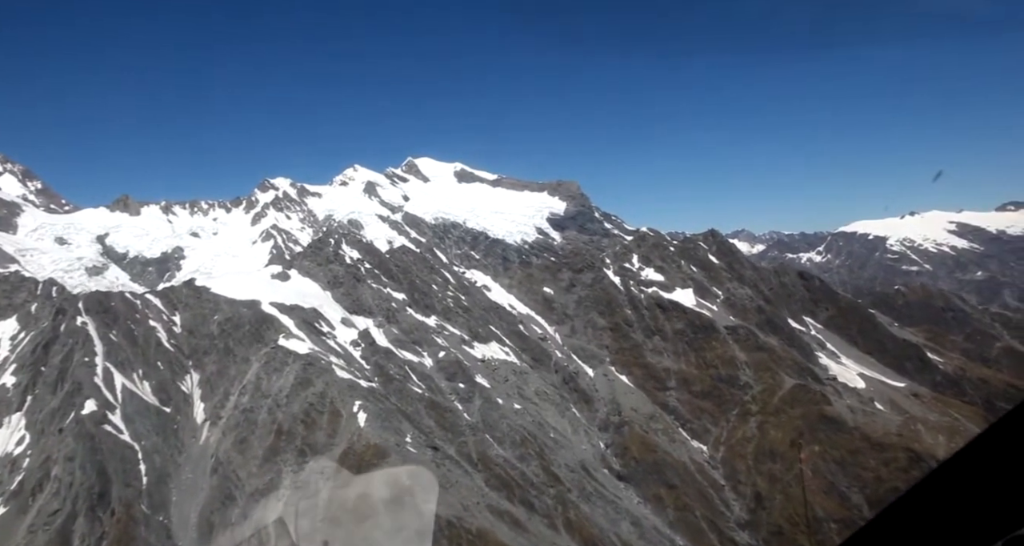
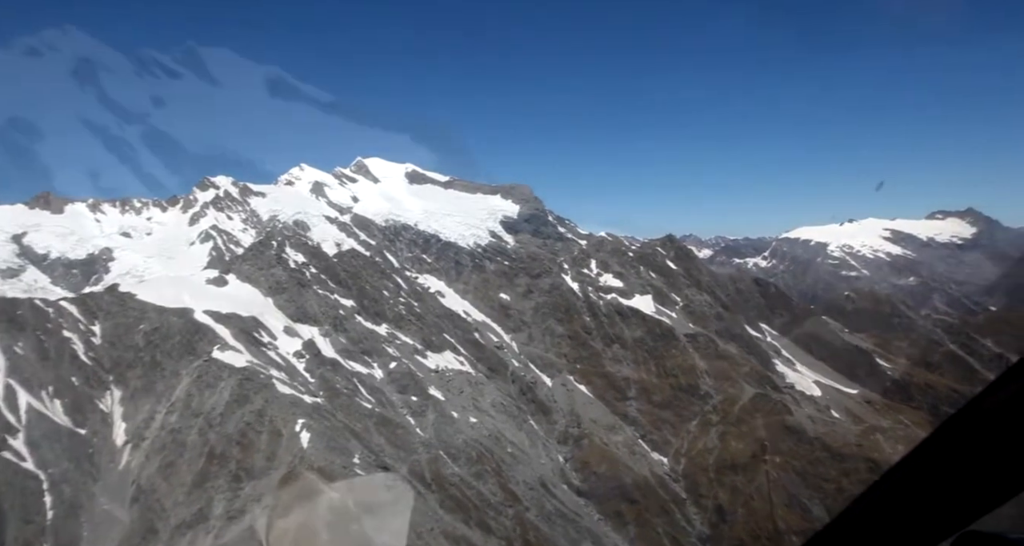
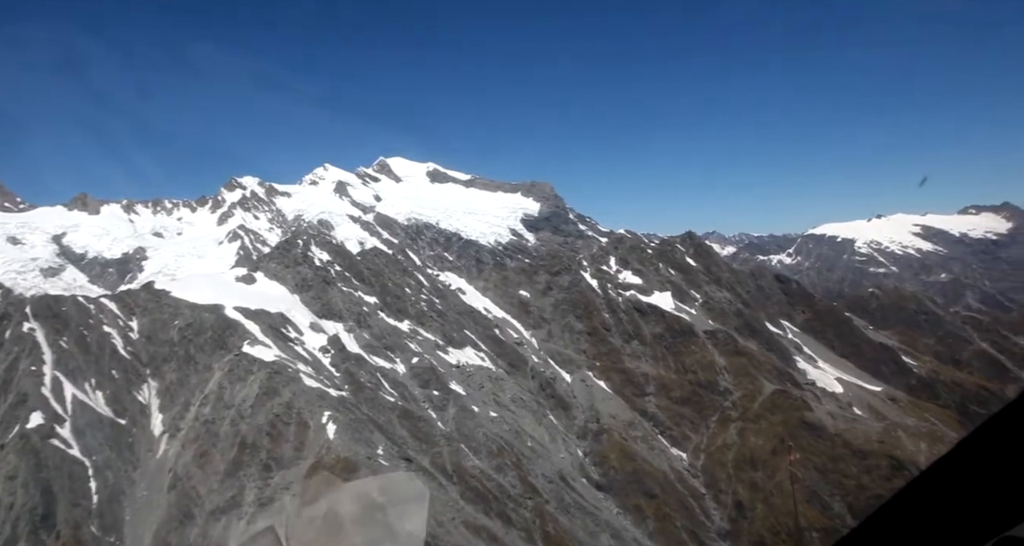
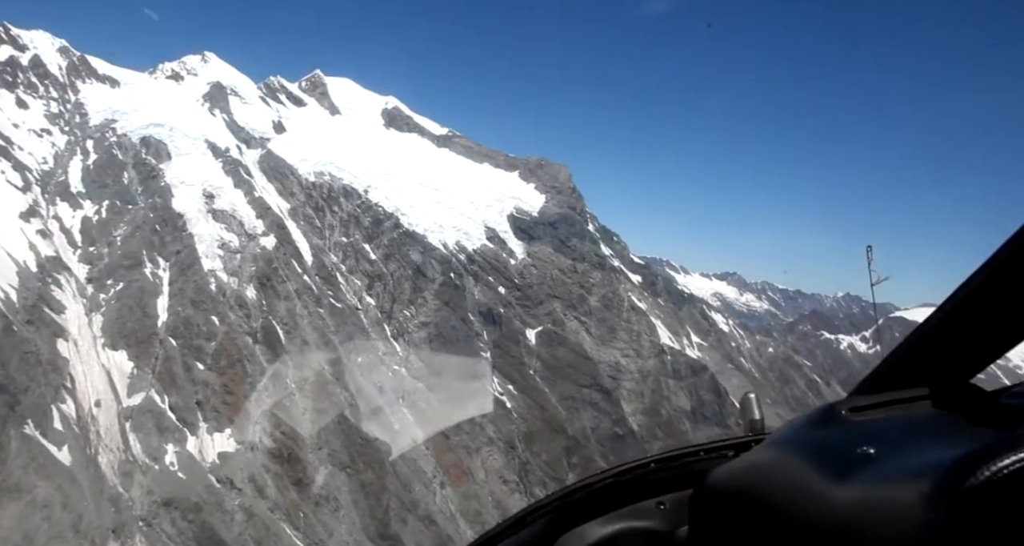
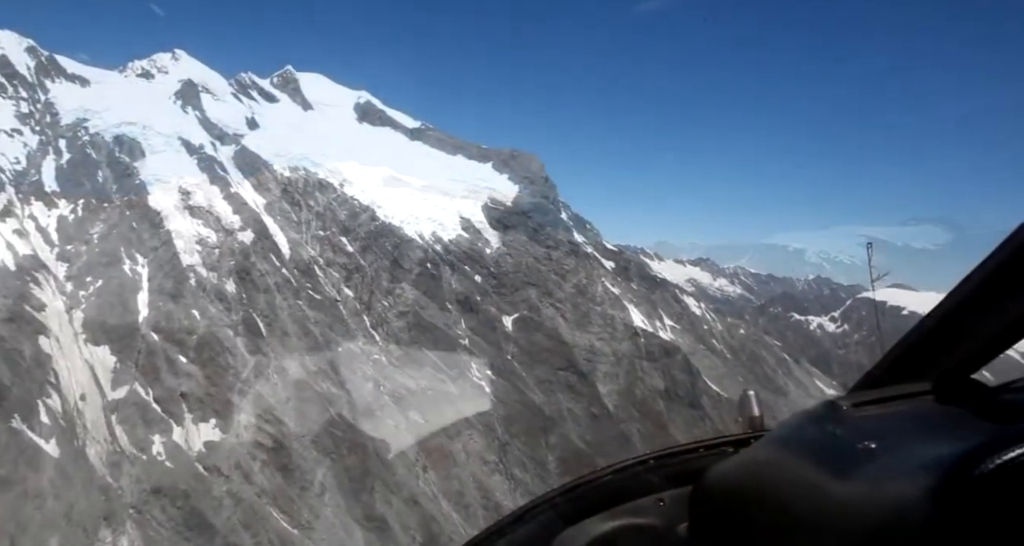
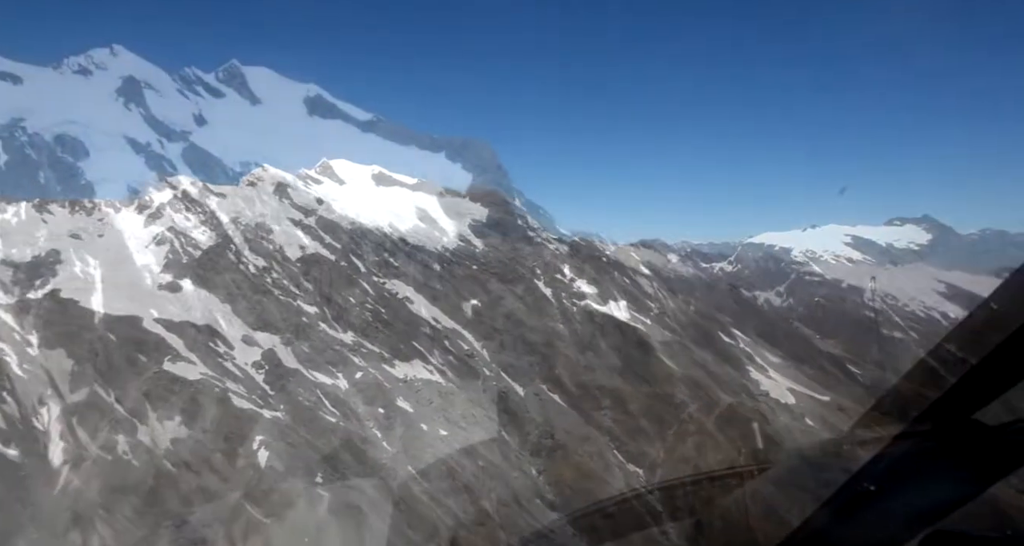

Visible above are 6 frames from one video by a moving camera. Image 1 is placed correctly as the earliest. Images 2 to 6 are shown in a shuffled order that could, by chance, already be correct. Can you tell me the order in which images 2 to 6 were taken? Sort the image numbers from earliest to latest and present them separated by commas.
3, 2, 6, 5, 4
